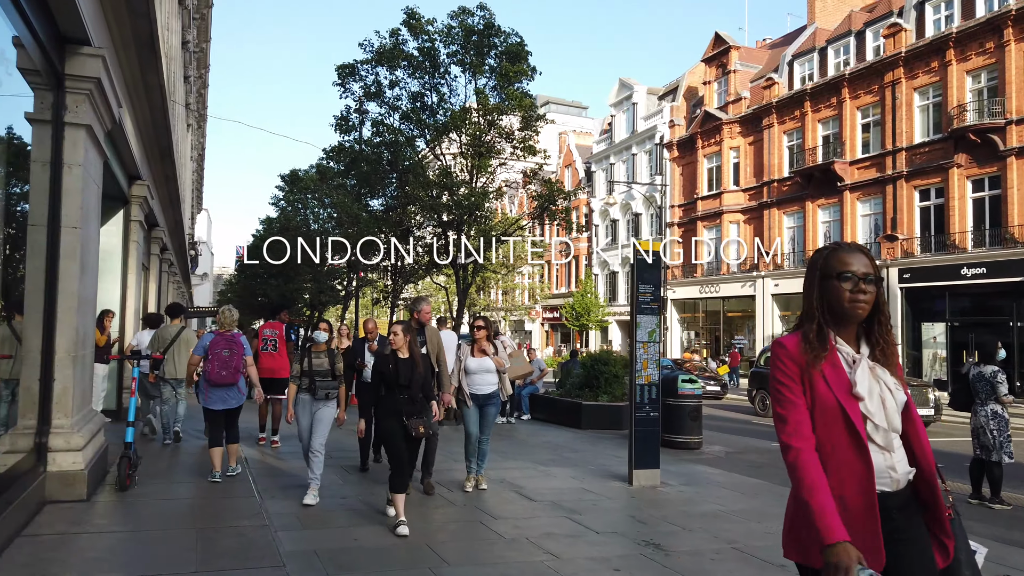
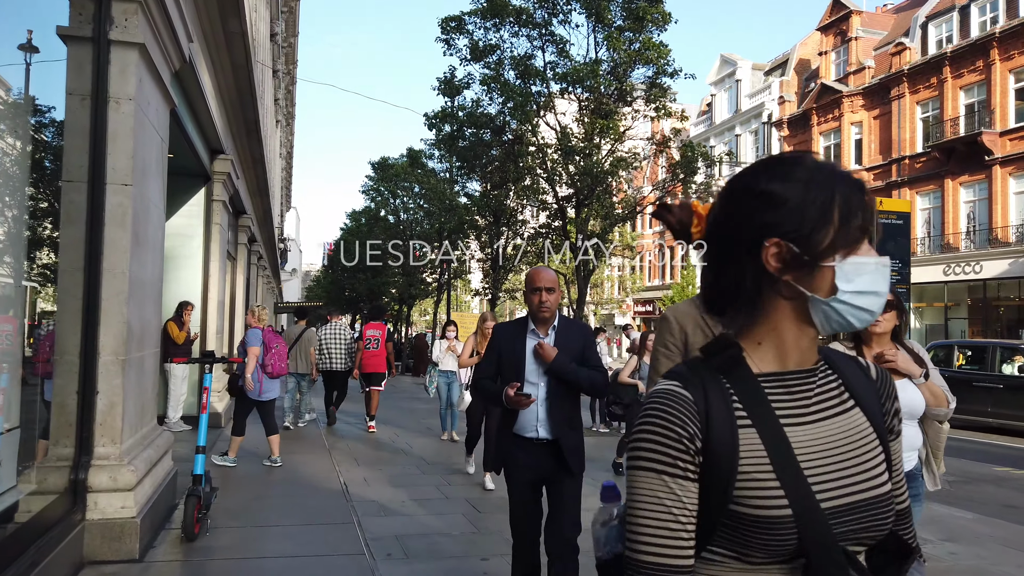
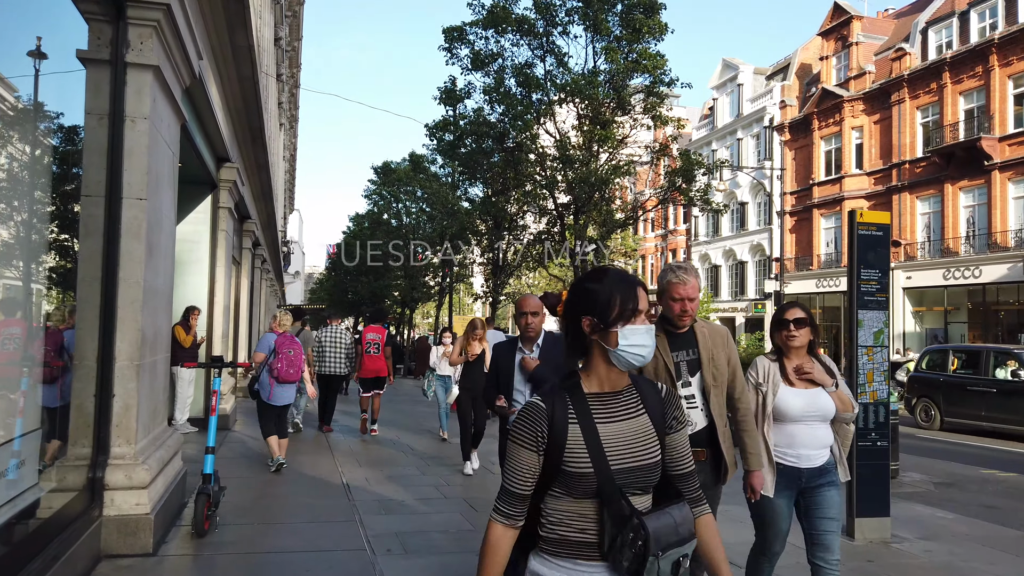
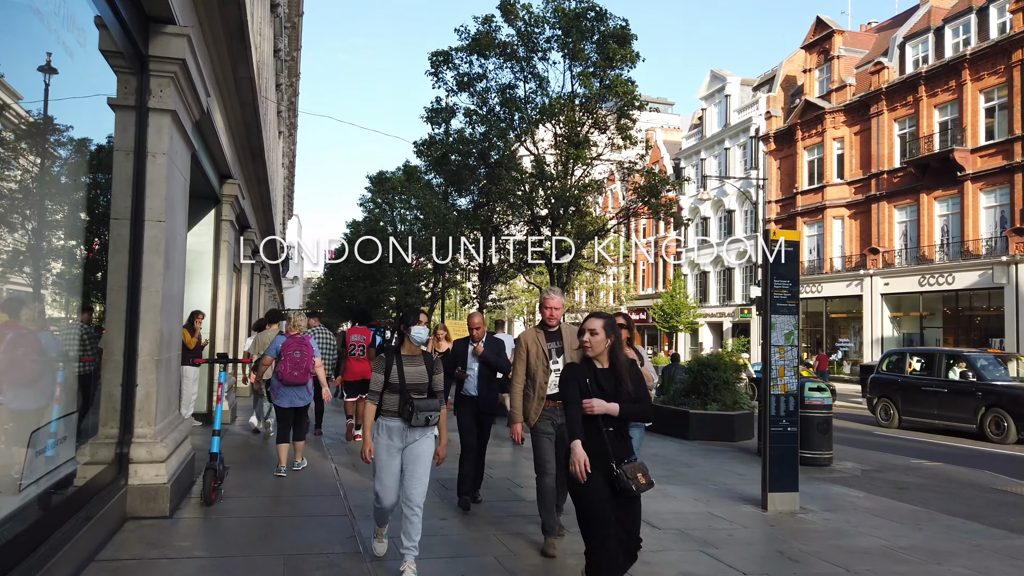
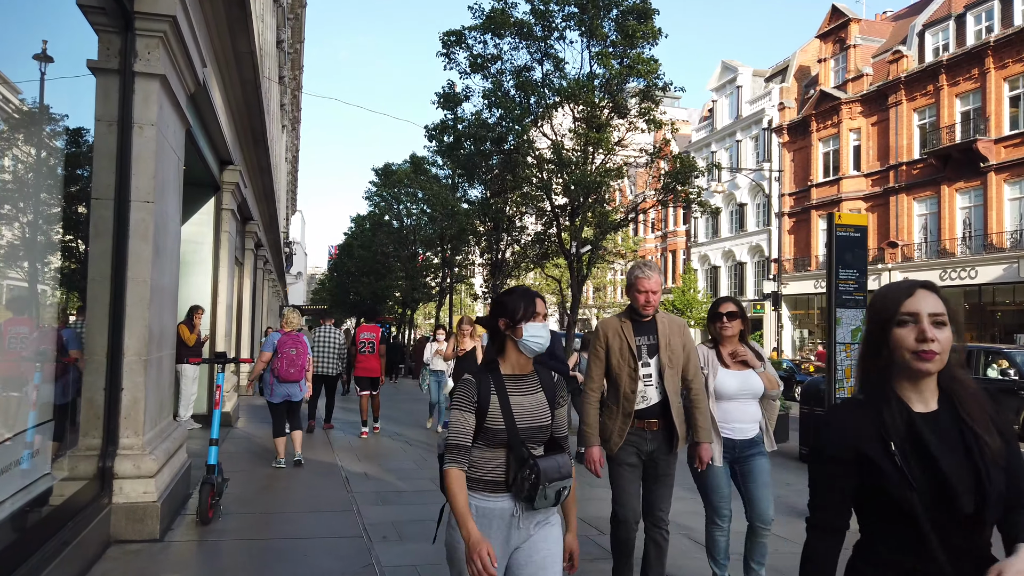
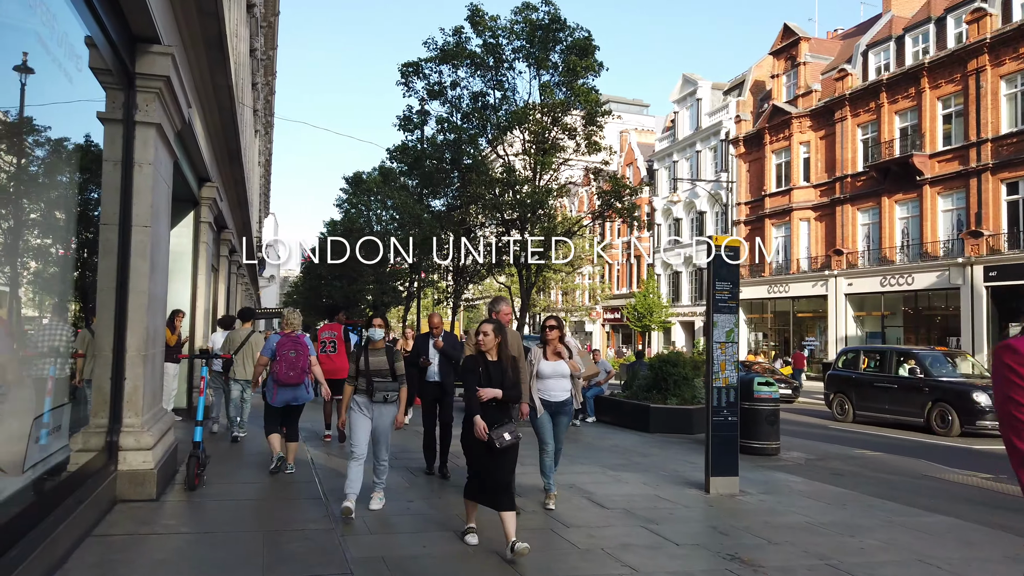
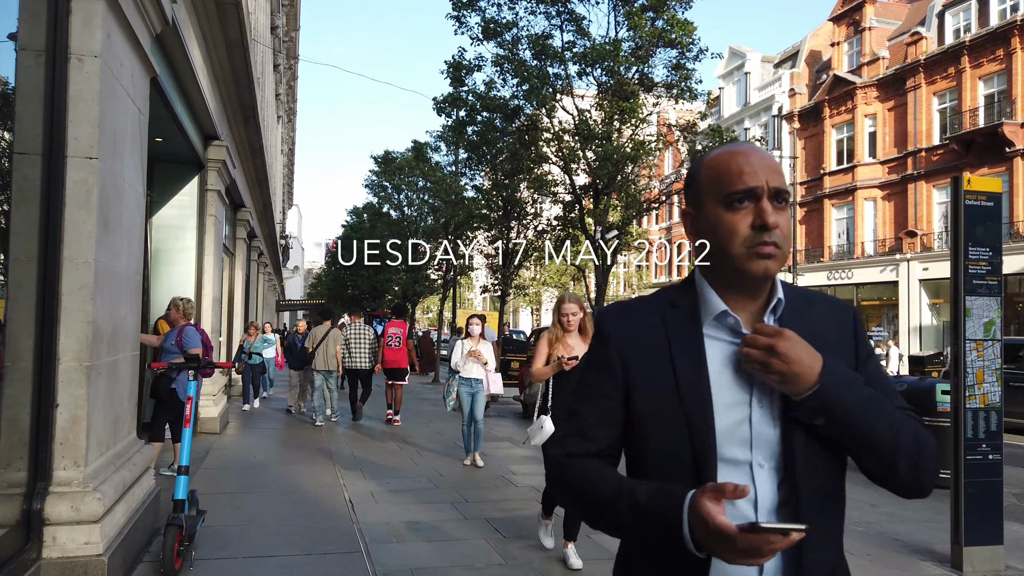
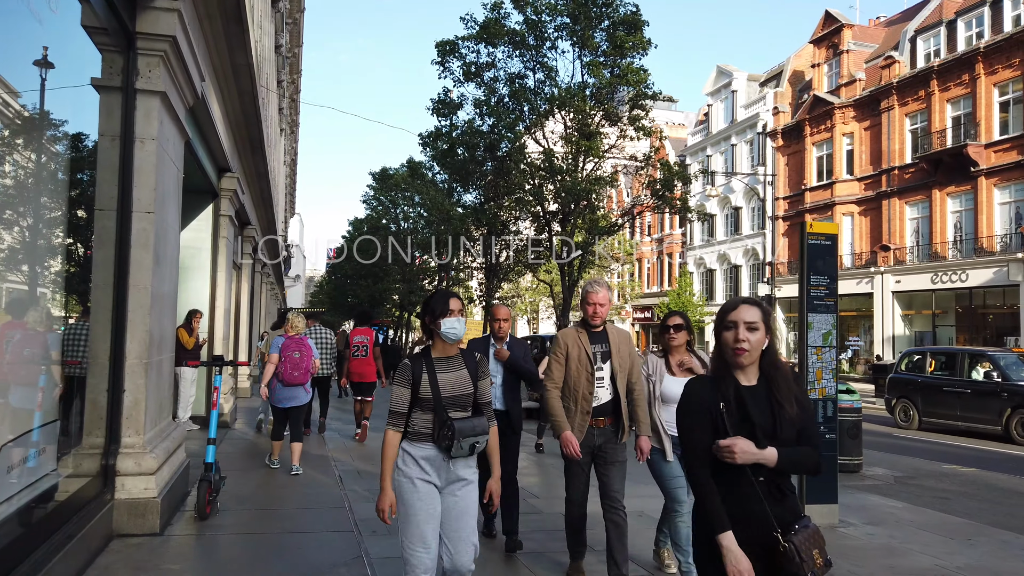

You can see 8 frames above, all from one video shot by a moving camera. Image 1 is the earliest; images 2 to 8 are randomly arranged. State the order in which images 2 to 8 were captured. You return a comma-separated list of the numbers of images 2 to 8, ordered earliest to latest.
6, 4, 8, 5, 3, 2, 7
